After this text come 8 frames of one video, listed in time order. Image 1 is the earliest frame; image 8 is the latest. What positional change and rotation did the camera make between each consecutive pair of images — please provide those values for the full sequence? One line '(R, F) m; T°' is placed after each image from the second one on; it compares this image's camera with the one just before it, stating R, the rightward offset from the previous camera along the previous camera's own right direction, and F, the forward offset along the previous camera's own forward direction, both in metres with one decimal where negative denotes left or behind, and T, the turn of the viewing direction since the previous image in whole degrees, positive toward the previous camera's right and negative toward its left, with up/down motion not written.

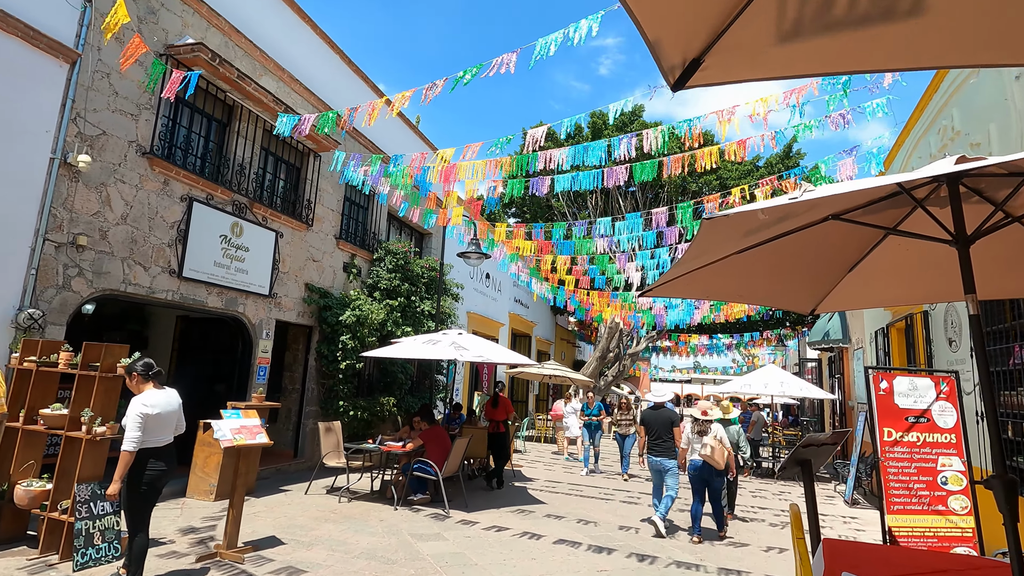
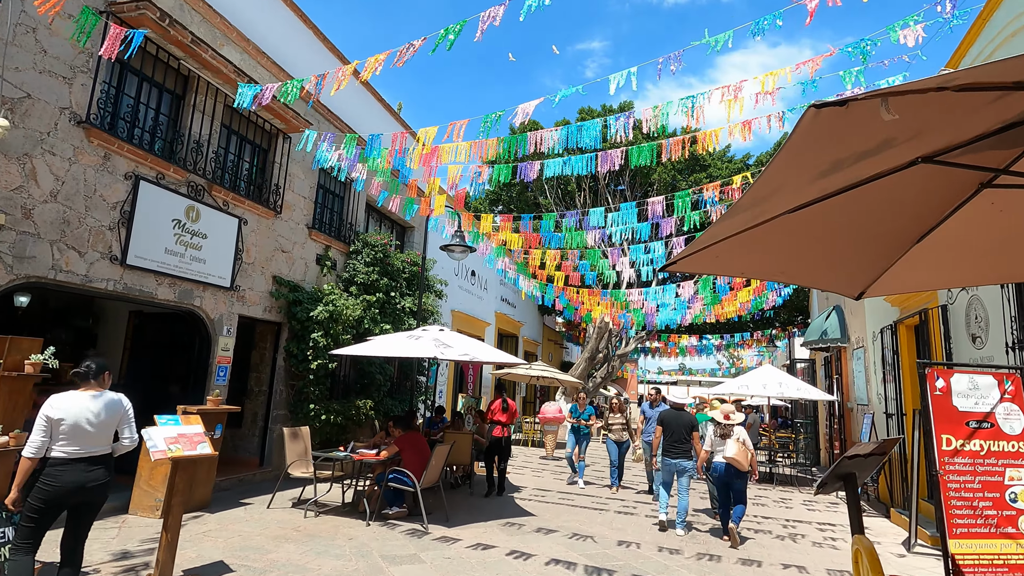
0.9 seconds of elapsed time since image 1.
(0.0, +0.6) m; +1°
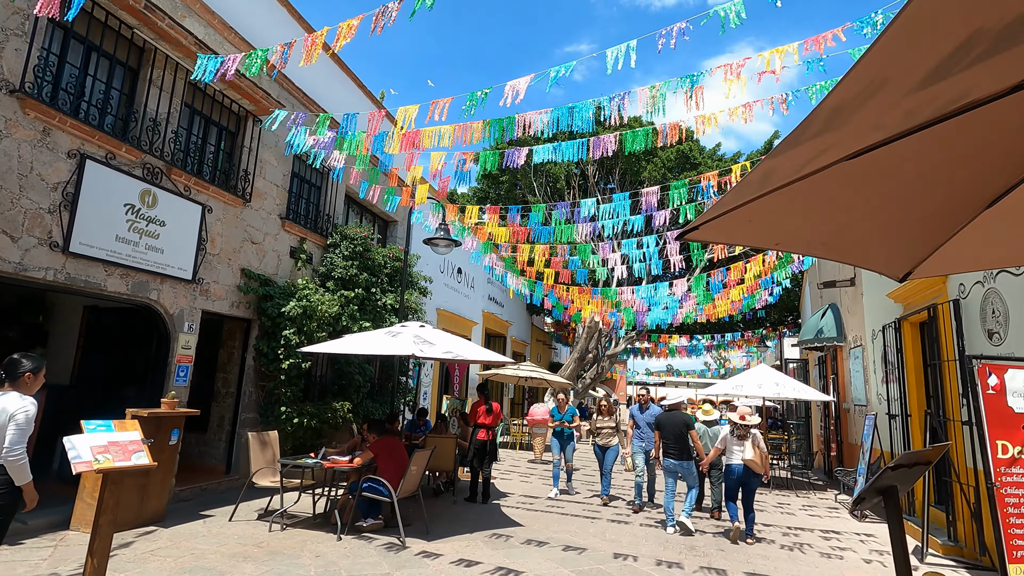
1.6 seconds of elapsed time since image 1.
(0.0, +0.5) m; +1°
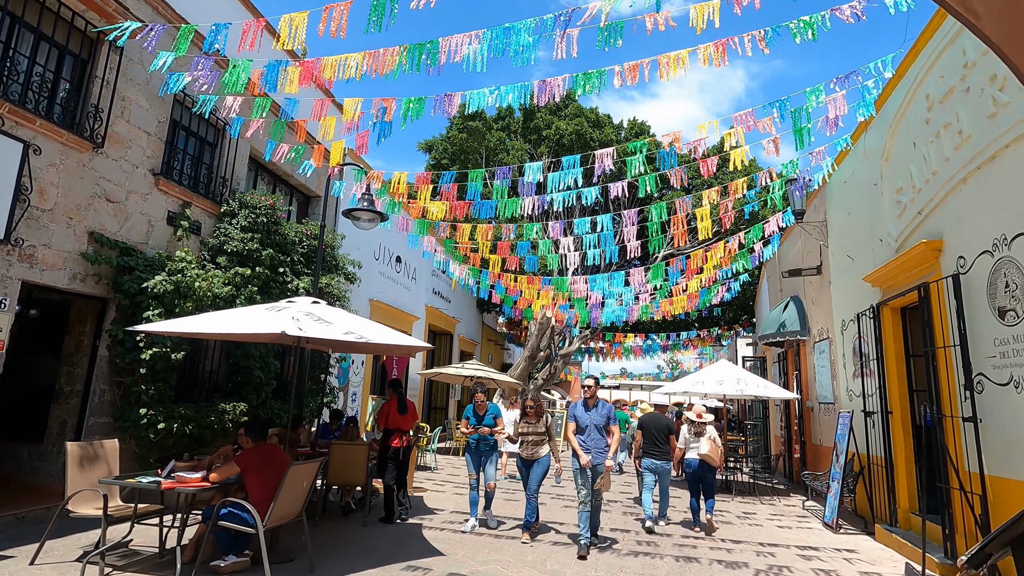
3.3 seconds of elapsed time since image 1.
(+0.3, +1.3) m; +5°
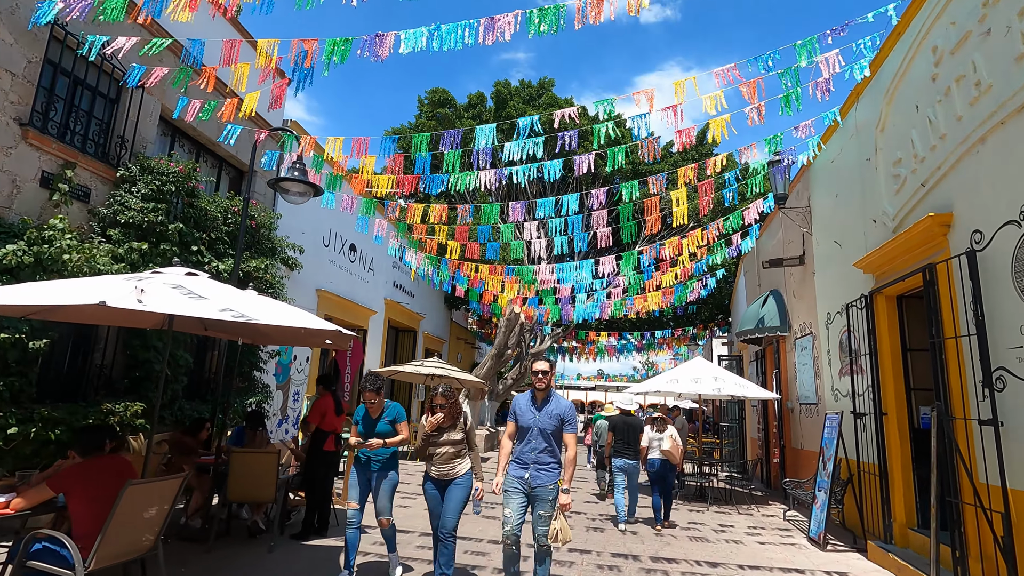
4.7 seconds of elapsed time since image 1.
(+0.4, +1.0) m; +2°
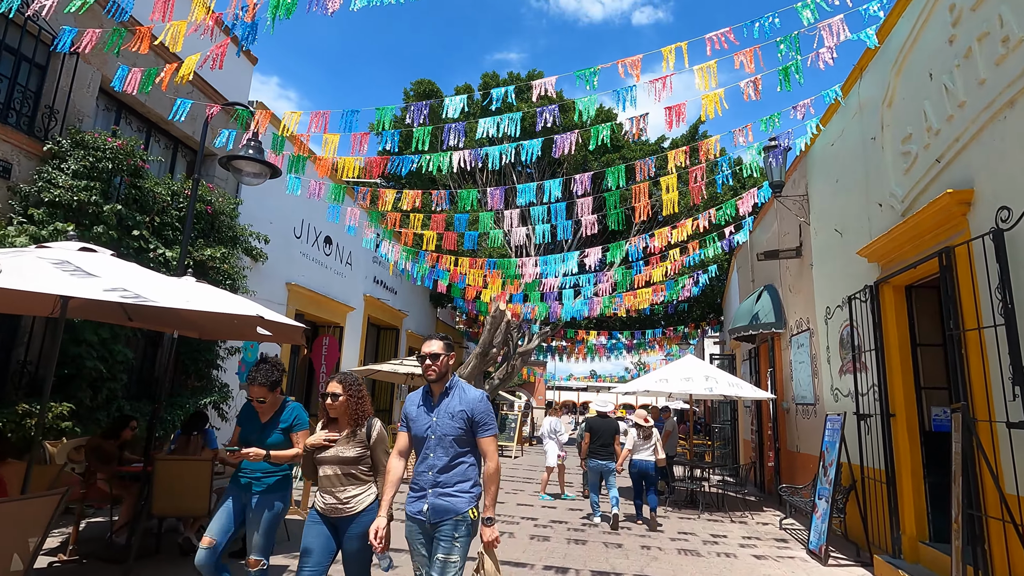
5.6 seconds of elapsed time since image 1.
(+0.2, +0.6) m; +1°
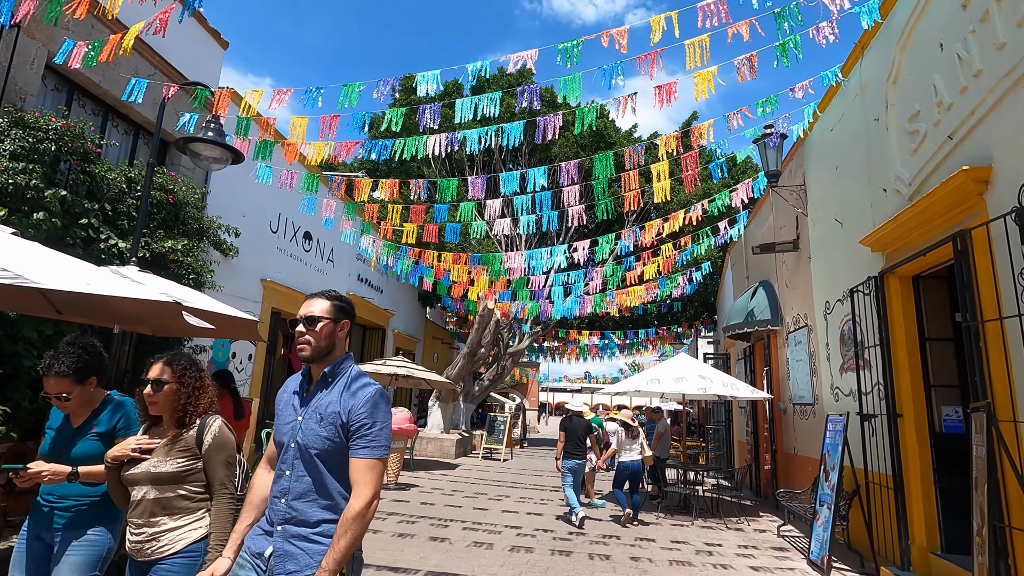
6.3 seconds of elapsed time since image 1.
(+0.2, +0.4) m; +1°
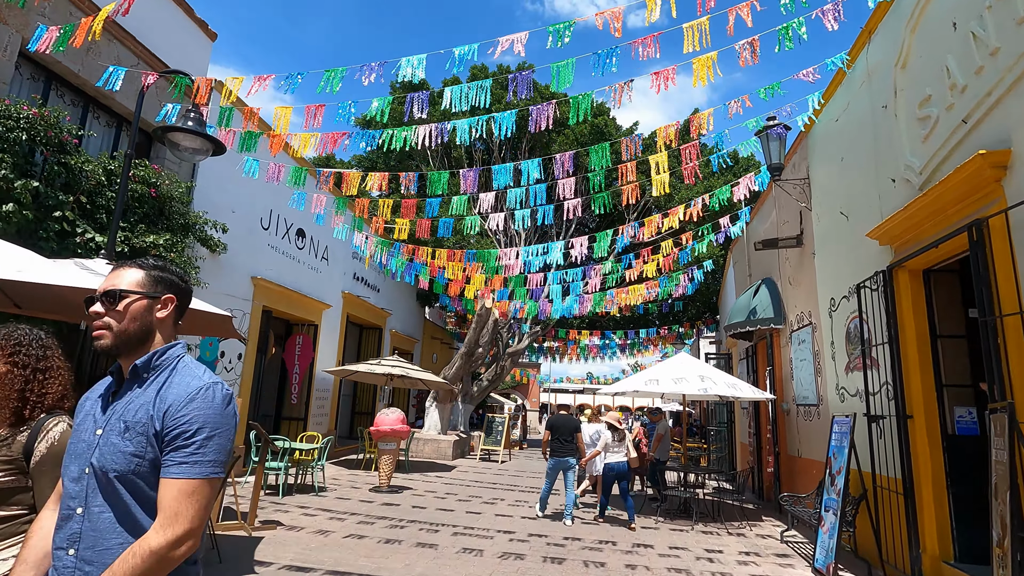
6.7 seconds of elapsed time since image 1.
(+0.1, +0.2) m; 0°
